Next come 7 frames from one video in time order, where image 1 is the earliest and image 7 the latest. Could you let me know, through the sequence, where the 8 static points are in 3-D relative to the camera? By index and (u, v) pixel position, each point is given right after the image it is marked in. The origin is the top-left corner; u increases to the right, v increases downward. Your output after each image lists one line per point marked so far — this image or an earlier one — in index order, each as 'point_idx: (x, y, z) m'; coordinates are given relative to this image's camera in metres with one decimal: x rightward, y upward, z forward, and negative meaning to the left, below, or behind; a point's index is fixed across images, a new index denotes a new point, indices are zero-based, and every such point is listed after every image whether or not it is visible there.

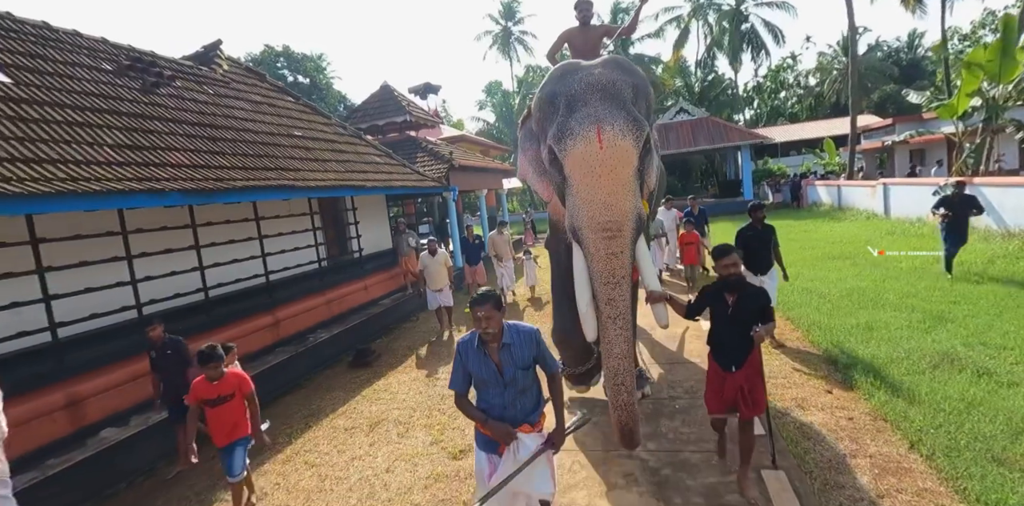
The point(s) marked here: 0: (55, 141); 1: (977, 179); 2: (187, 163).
0: (-3.9, +1.0, +4.3) m
1: (+9.1, +1.4, +9.9) m
2: (-3.4, +1.0, +5.4) m
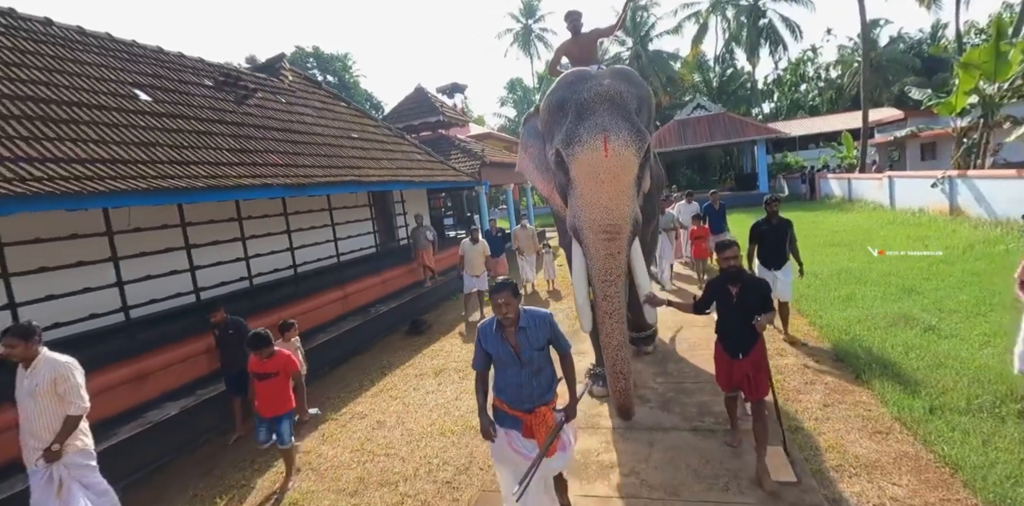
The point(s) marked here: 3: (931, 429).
0: (-3.5, +1.2, +5.5) m
1: (+9.7, +1.7, +10.7) m
2: (-3.0, +1.2, +6.6) m
3: (+2.7, -1.1, +3.3) m
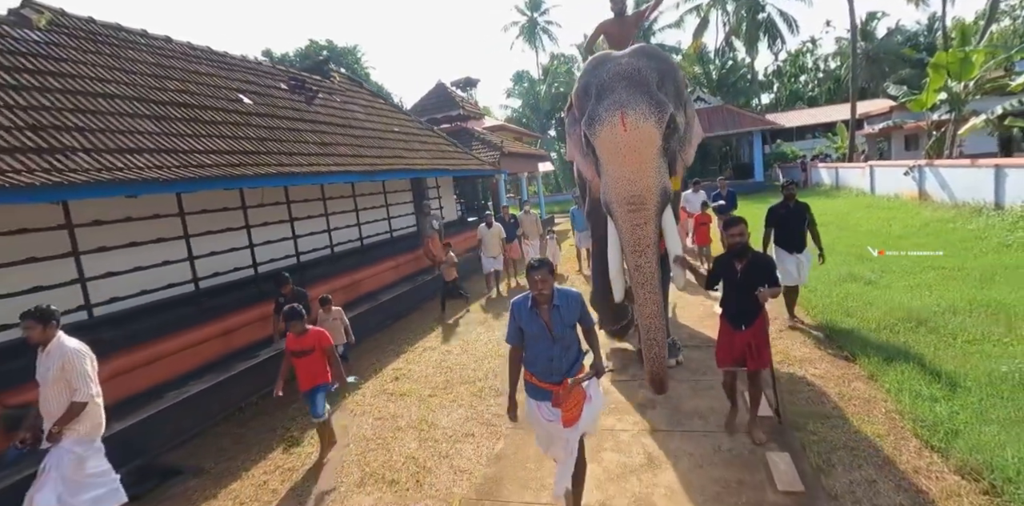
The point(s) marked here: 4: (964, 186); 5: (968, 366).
0: (-3.1, +1.5, +6.9) m
1: (+10.1, +2.2, +12.0) m
2: (-2.5, +1.6, +8.0) m
3: (+3.1, -0.8, +4.7) m
4: (+9.8, +1.5, +11.0) m
5: (+3.5, -0.9, +3.9) m
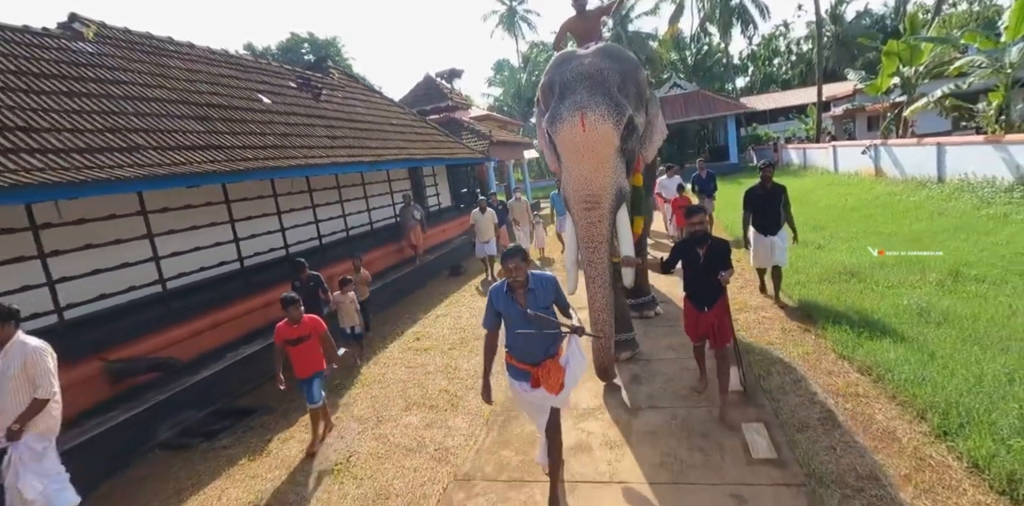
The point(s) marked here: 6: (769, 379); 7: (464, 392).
0: (-3.2, +1.8, +7.7) m
1: (+9.9, +2.9, +13.2) m
2: (-2.6, +1.9, +8.7) m
3: (+3.2, -0.4, +5.7) m
4: (+9.6, +2.2, +12.1) m
5: (+3.6, -0.5, +4.9) m
6: (+2.0, -1.0, +3.9) m
7: (-0.4, -1.2, +4.5) m
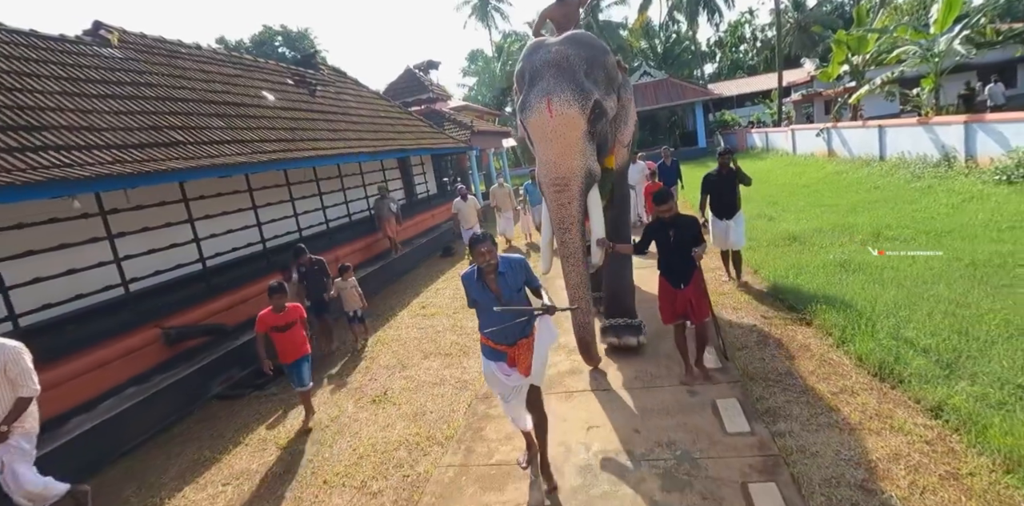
0: (-3.4, +2.0, +8.4) m
1: (+9.3, +3.7, +14.4) m
2: (-2.9, +2.1, +9.4) m
3: (+3.1, 0.0, +6.7) m
4: (+9.2, +2.9, +13.4) m
5: (+3.5, -0.1, +5.9) m
6: (+2.0, -0.6, +4.9) m
7: (-0.4, -1.0, +5.4) m
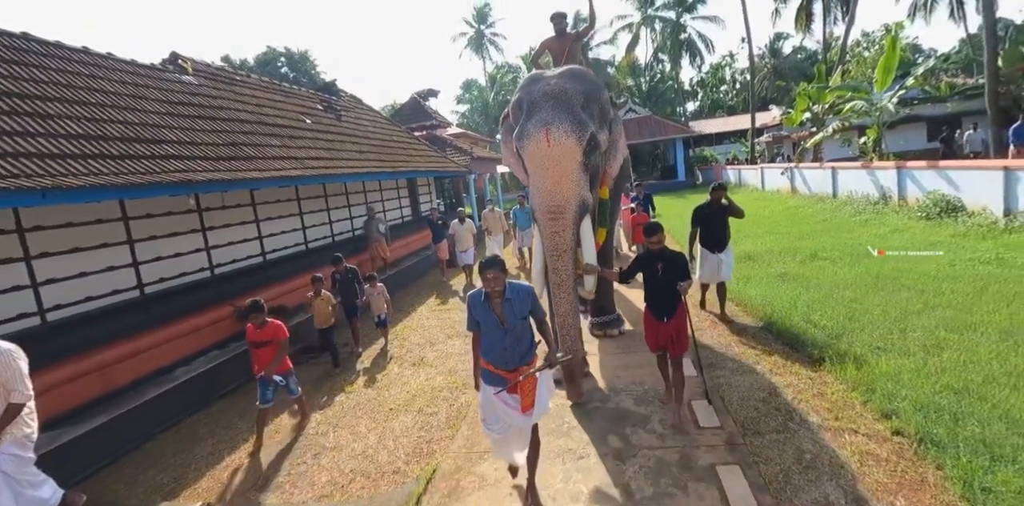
0: (-3.3, +2.0, +9.6) m
1: (+9.3, +2.8, +16.2) m
2: (-2.9, +2.0, +10.7) m
3: (+3.2, -0.2, +8.1) m
4: (+9.1, +2.2, +15.1) m
5: (+3.6, -0.3, +7.4) m
6: (+2.1, -0.7, +6.2) m
7: (-0.3, -1.0, +6.7) m
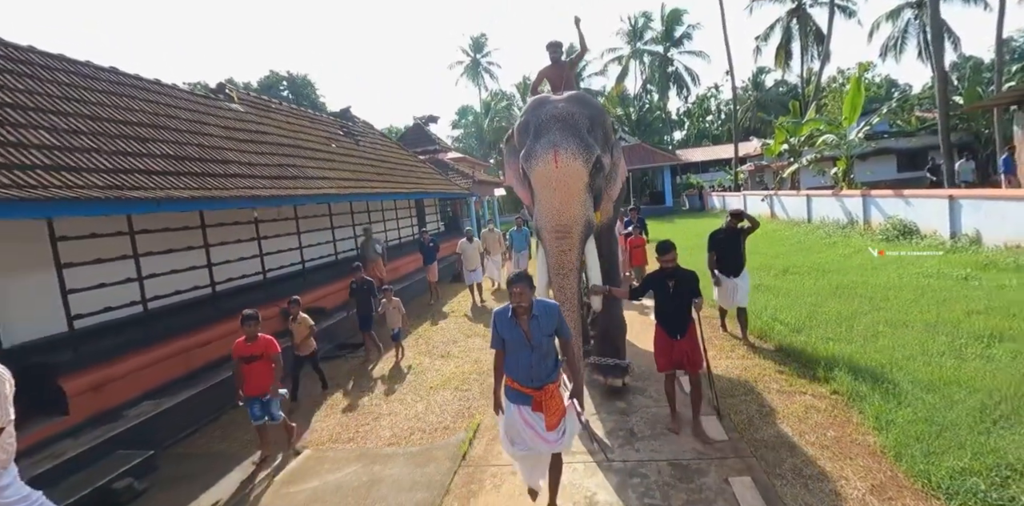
0: (-3.2, +1.7, +10.6) m
1: (+9.2, +2.1, +17.5) m
2: (-2.7, +1.7, +11.7) m
3: (+3.3, -0.5, +9.1) m
4: (+9.1, +1.5, +16.4) m
5: (+3.8, -0.5, +8.4) m
6: (+2.3, -0.9, +7.2) m
7: (-0.2, -1.1, +7.6) m
